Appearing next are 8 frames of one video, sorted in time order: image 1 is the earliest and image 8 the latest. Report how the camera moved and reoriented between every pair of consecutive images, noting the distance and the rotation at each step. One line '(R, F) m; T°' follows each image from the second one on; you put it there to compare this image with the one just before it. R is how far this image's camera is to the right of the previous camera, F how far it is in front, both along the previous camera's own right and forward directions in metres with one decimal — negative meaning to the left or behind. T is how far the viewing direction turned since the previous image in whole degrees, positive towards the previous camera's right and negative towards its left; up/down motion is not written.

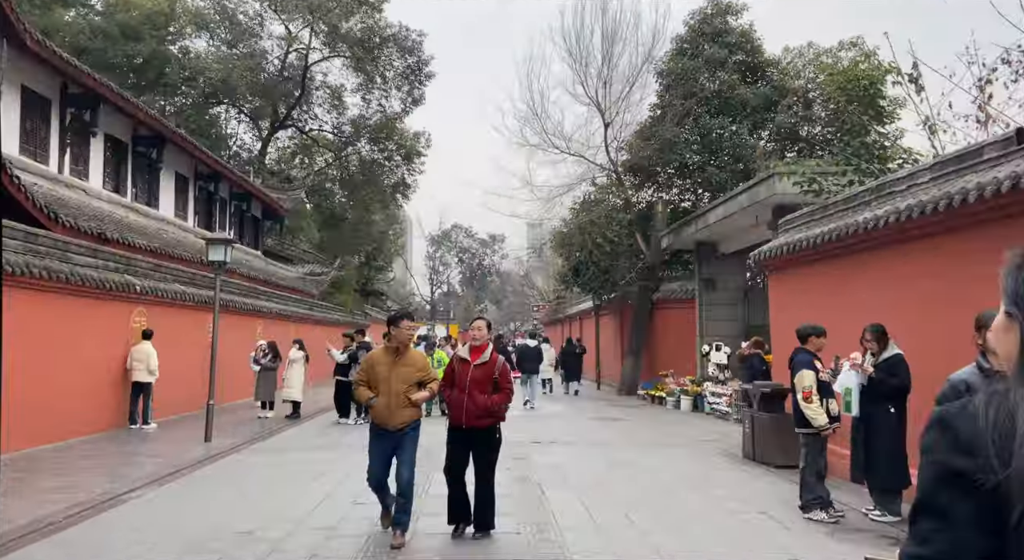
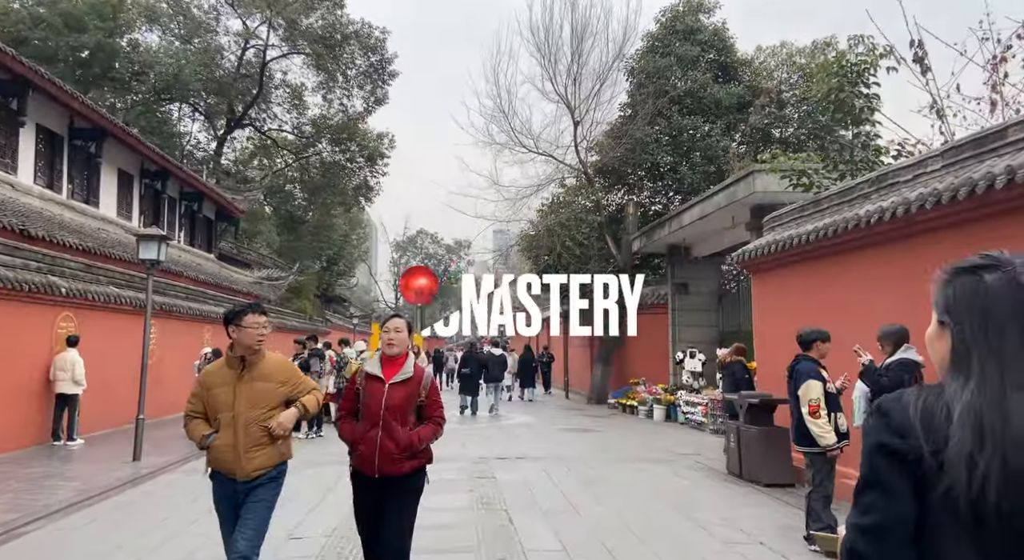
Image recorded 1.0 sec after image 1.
(0.0, +0.7) m; +3°
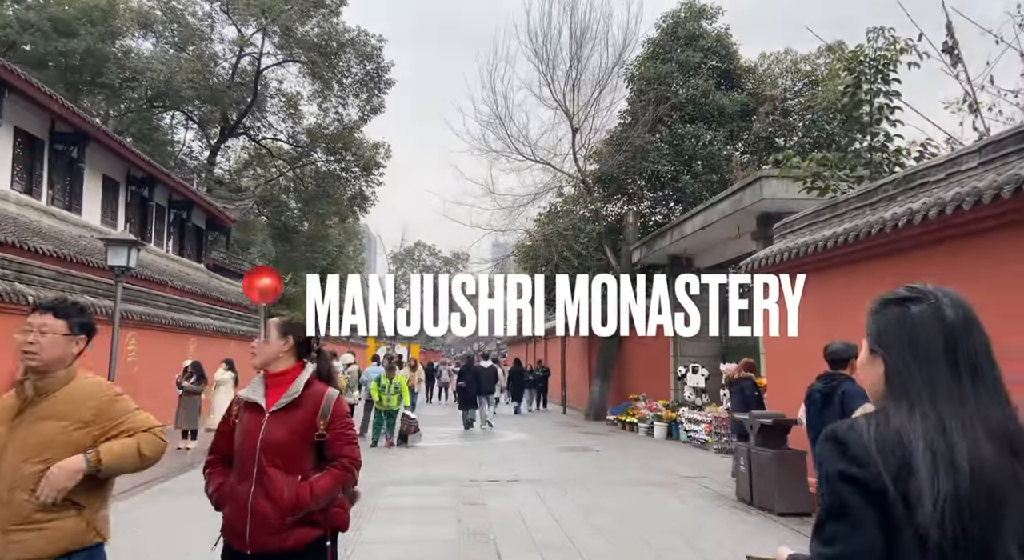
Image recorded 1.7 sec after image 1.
(0.0, +0.5) m; 0°
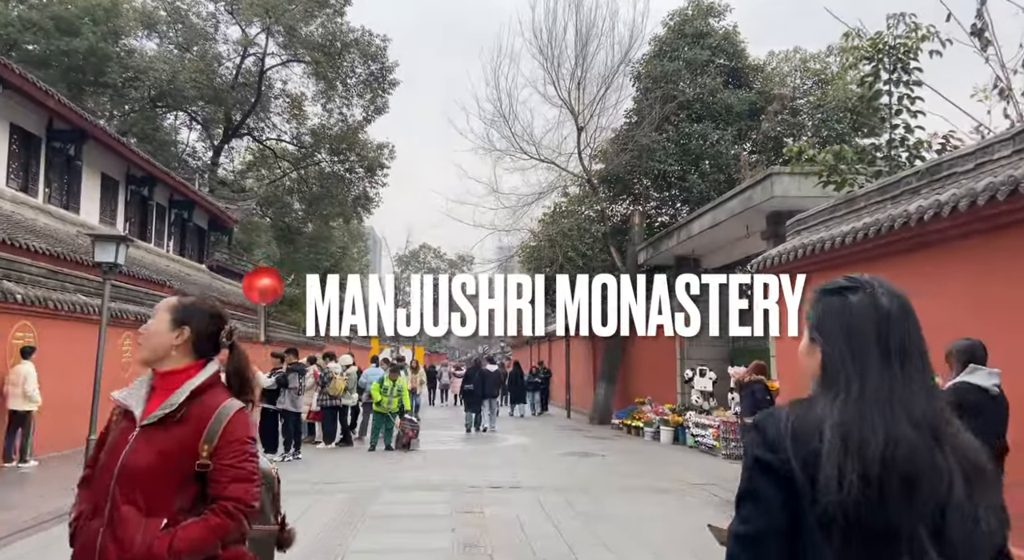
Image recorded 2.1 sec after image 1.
(0.0, +0.3) m; 0°
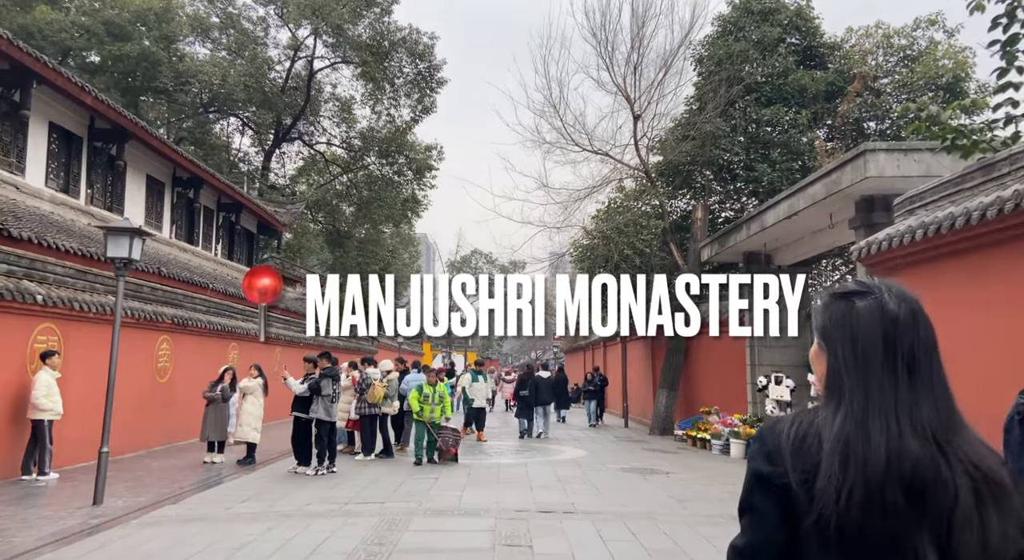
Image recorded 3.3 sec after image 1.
(0.0, +0.9) m; -4°
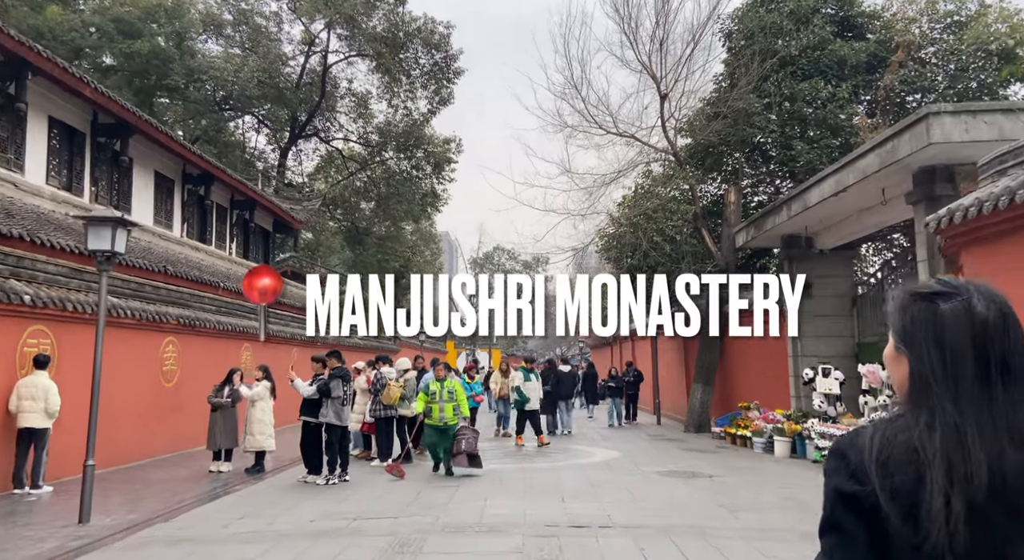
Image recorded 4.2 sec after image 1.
(0.0, +0.7) m; -2°
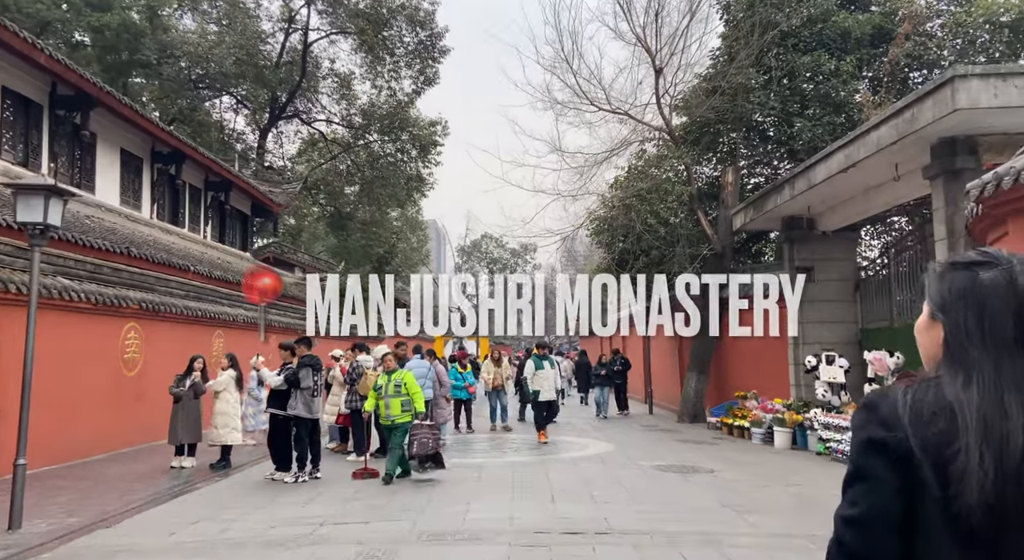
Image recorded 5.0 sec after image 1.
(0.0, +0.6) m; +1°
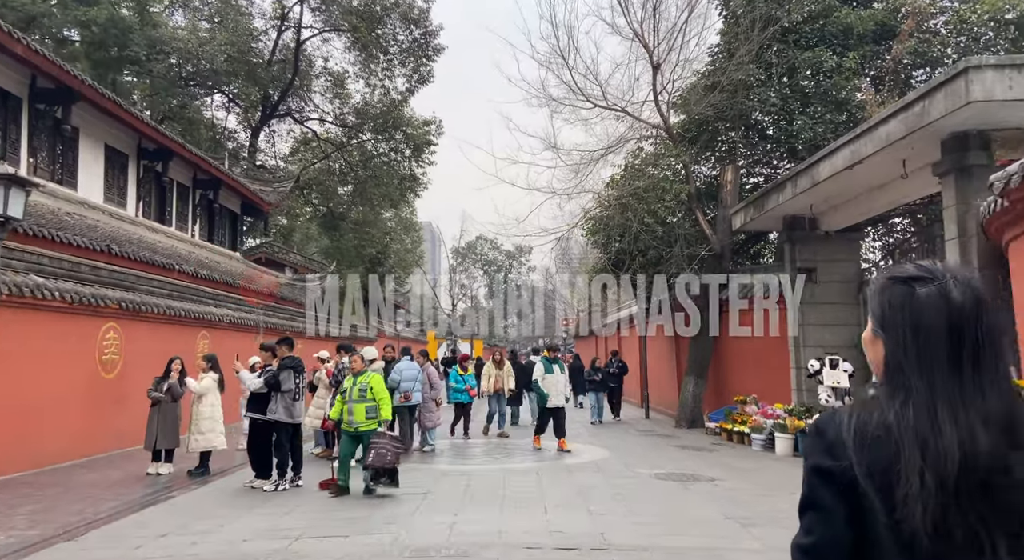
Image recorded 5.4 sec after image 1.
(0.0, +0.3) m; 0°
